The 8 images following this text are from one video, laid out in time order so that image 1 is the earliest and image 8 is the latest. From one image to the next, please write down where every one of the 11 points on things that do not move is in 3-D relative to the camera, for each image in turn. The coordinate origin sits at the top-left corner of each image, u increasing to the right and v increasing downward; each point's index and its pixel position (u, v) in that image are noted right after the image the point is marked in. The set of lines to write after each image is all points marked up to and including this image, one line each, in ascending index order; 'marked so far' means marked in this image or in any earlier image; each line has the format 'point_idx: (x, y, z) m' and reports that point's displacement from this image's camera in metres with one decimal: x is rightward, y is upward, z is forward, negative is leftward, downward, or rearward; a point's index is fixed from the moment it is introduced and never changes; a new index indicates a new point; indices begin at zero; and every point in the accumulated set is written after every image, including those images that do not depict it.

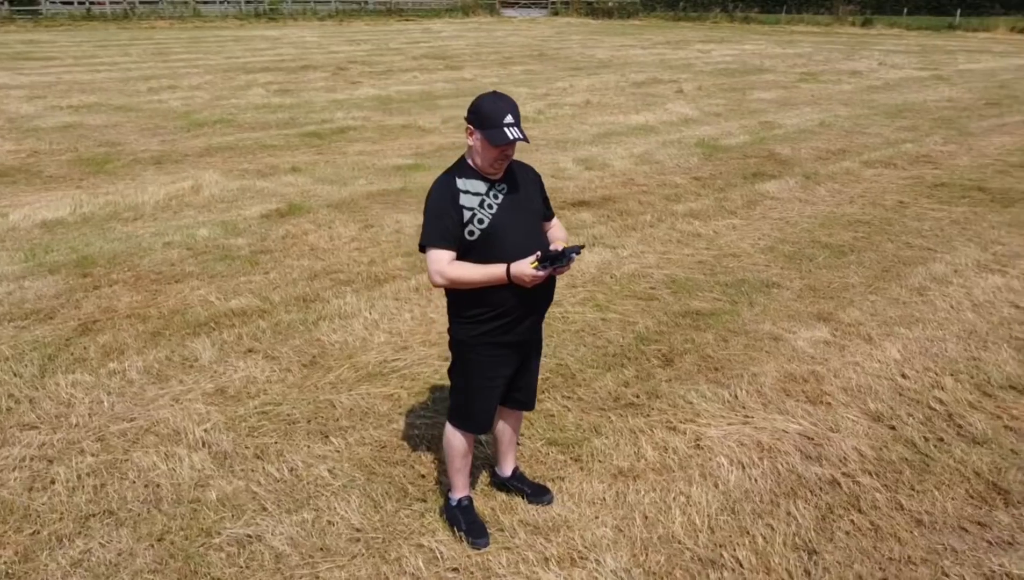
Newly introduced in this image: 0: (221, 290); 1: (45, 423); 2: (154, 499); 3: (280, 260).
0: (-1.5, 0.0, +4.2) m
1: (-1.6, -0.5, +2.9) m
2: (-1.1, -0.6, +2.5) m
3: (-1.3, +0.2, +4.7) m
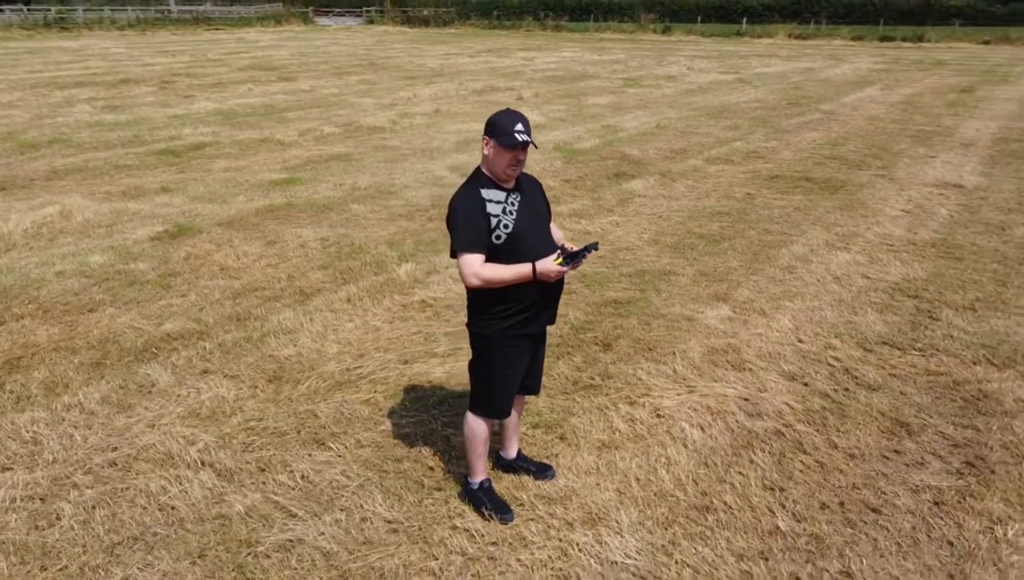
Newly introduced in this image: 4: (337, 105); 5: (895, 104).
0: (-1.8, -0.1, +4.1) m
1: (-1.7, -0.6, +2.8) m
2: (-1.0, -0.7, +2.5) m
3: (-1.8, 0.0, +4.6) m
4: (-2.7, +2.8, +12.4) m
5: (+6.3, +3.1, +13.4) m
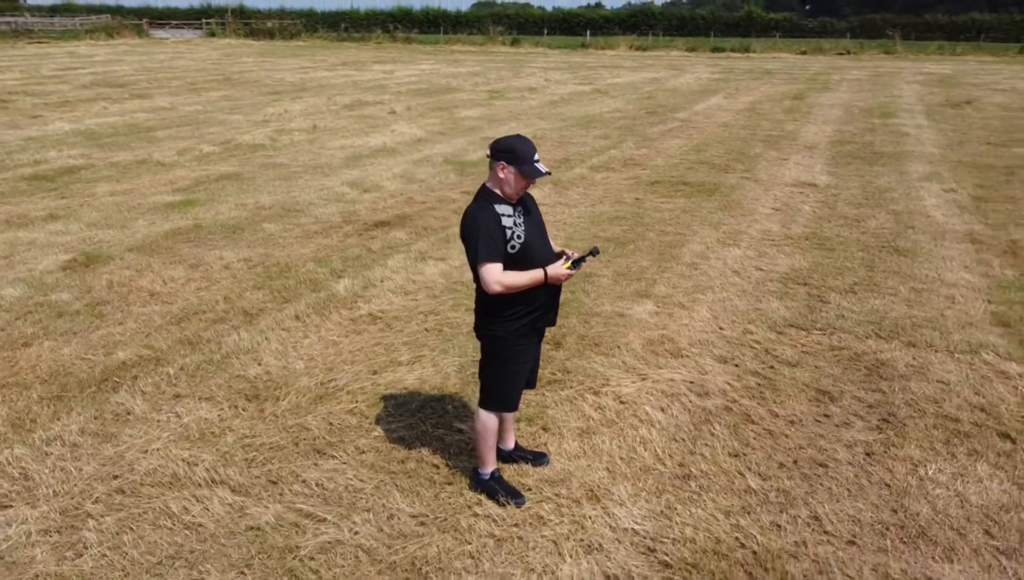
0: (-2.1, -0.3, +4.0) m
1: (-1.6, -0.7, +2.7) m
2: (-1.0, -0.8, +2.6) m
3: (-2.1, -0.1, +4.5) m
4: (-4.5, +2.5, +12.1) m
5: (+4.1, +3.2, +14.7) m
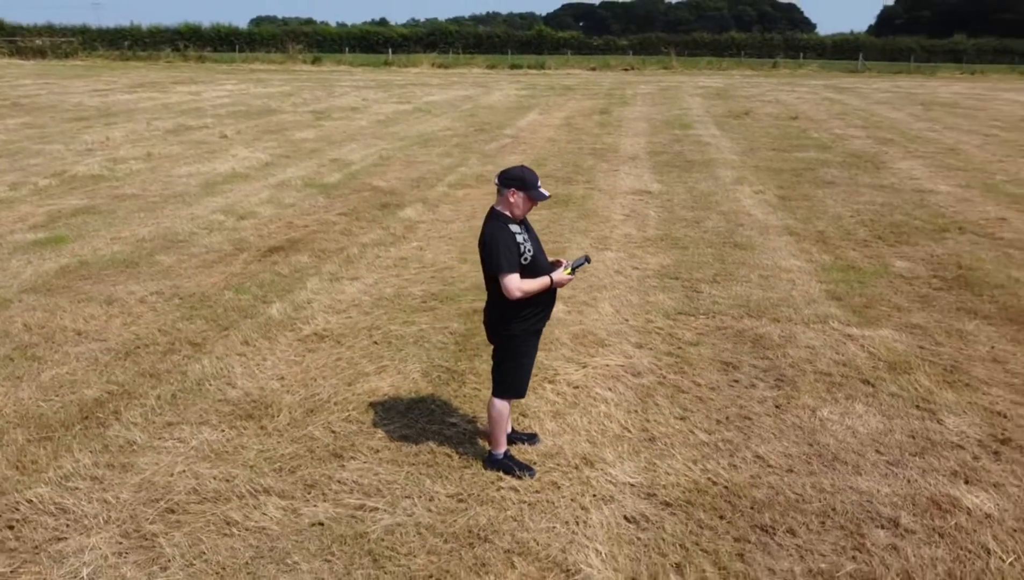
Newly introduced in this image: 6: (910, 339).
0: (-2.3, -0.5, +4.0) m
1: (-1.5, -0.8, +2.9) m
2: (-0.8, -0.9, +2.9) m
3: (-2.5, -0.3, +4.5) m
4: (-6.8, +1.9, +11.3) m
5: (+0.9, +3.2, +15.8) m
6: (+2.4, -0.3, +5.0) m
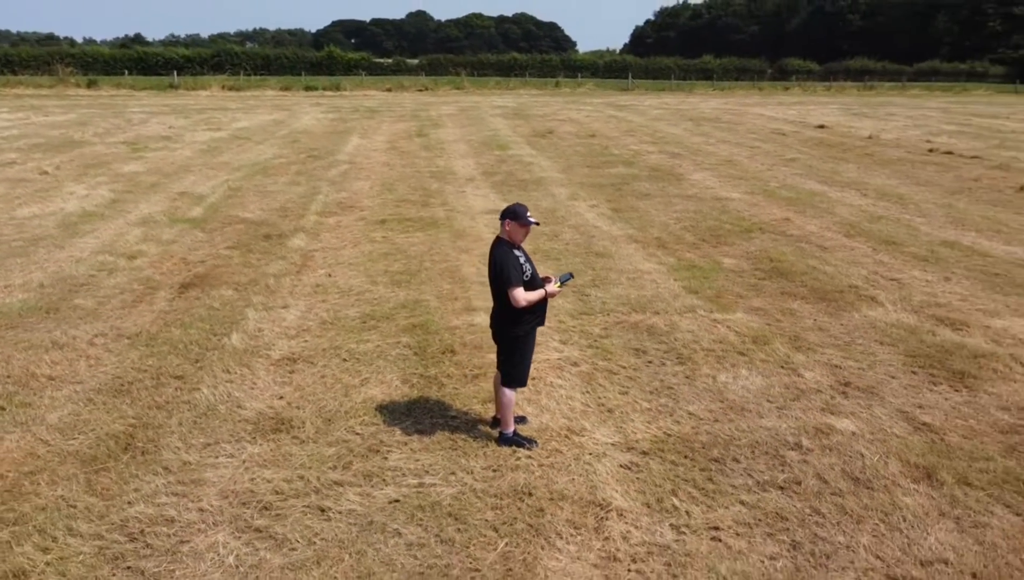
0: (-2.3, -0.7, +4.3) m
1: (-1.3, -1.0, +3.3) m
2: (-0.6, -1.0, +3.5) m
3: (-2.7, -0.6, +4.7) m
4: (-8.7, +1.1, +10.2) m
5: (-2.6, +2.8, +16.5) m
6: (+1.9, -0.2, +6.4) m
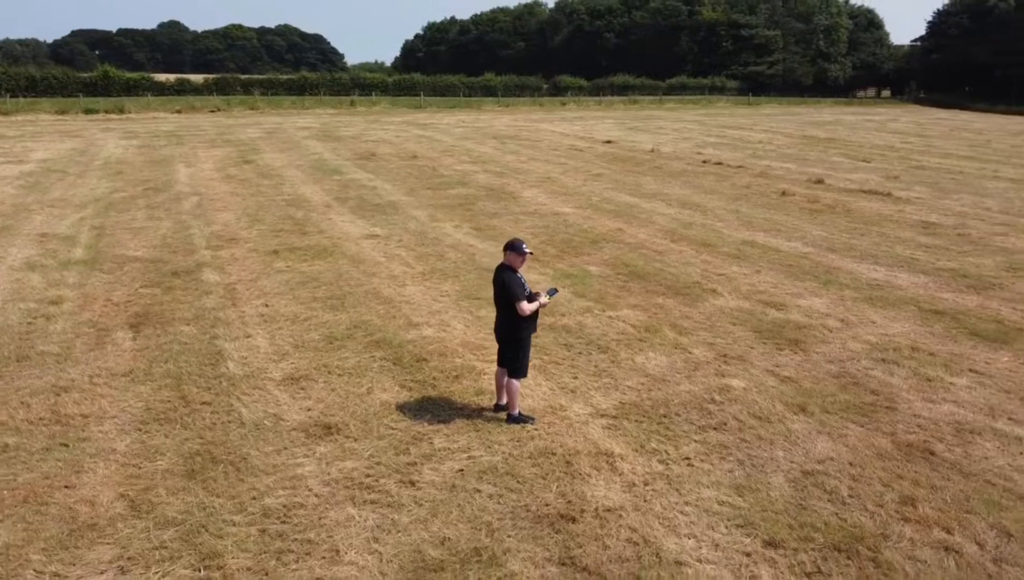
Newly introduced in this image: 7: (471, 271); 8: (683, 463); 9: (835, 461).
0: (-2.2, -1.0, +4.9) m
1: (-1.0, -1.2, +4.3) m
2: (-0.4, -1.1, +4.7) m
3: (-2.7, -0.9, +5.2) m
4: (-10.0, +0.3, +9.0) m
5: (-5.9, +2.3, +16.7) m
6: (+1.3, -0.2, +8.1) m
7: (-0.5, +0.2, +9.7) m
8: (+1.0, -1.0, +5.0) m
9: (+2.0, -1.1, +5.1) m
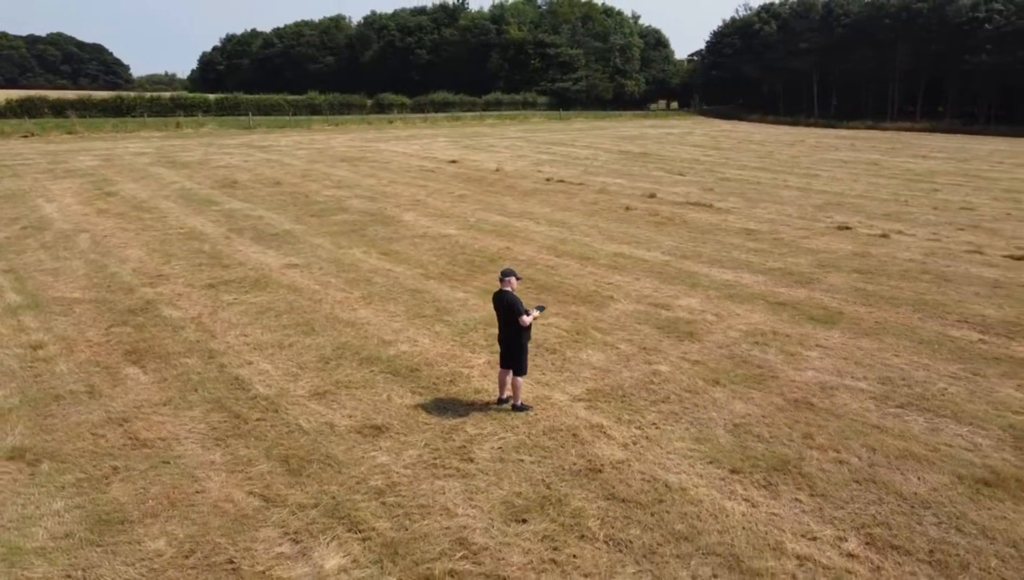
0: (-2.0, -1.3, +6.0) m
1: (-0.6, -1.4, +5.7) m
2: (-0.1, -1.2, +6.2) m
3: (-2.5, -1.2, +6.2) m
4: (-10.6, -0.6, +8.2) m
5: (-8.4, +1.5, +16.6) m
6: (+0.6, -0.4, +9.9) m
7: (-1.5, 0.0, +11.0) m
8: (+1.2, -1.1, +6.8) m
9: (+2.1, -1.1, +7.1) m
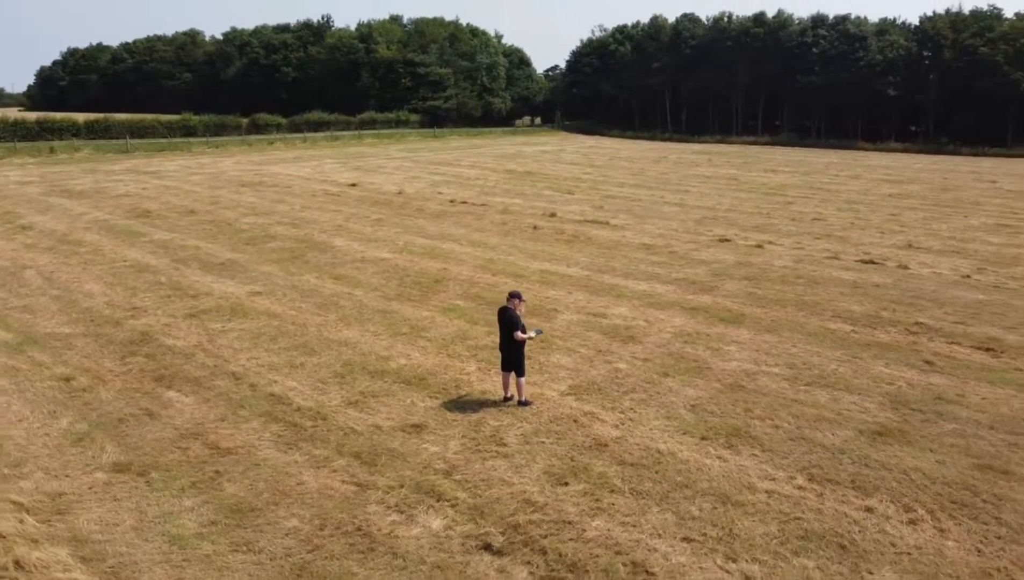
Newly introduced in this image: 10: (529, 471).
0: (-1.8, -1.5, +7.3) m
1: (-0.3, -1.5, +7.2) m
2: (+0.1, -1.4, +7.8) m
3: (-2.3, -1.5, +7.4) m
4: (-10.6, -1.2, +8.0) m
5: (-10.0, +0.8, +16.7) m
6: (+0.2, -0.6, +11.6) m
7: (-2.1, -0.4, +12.4) m
8: (+1.3, -1.3, +8.6) m
9: (+2.1, -1.2, +9.0) m
10: (+0.1, -1.6, +7.1) m
